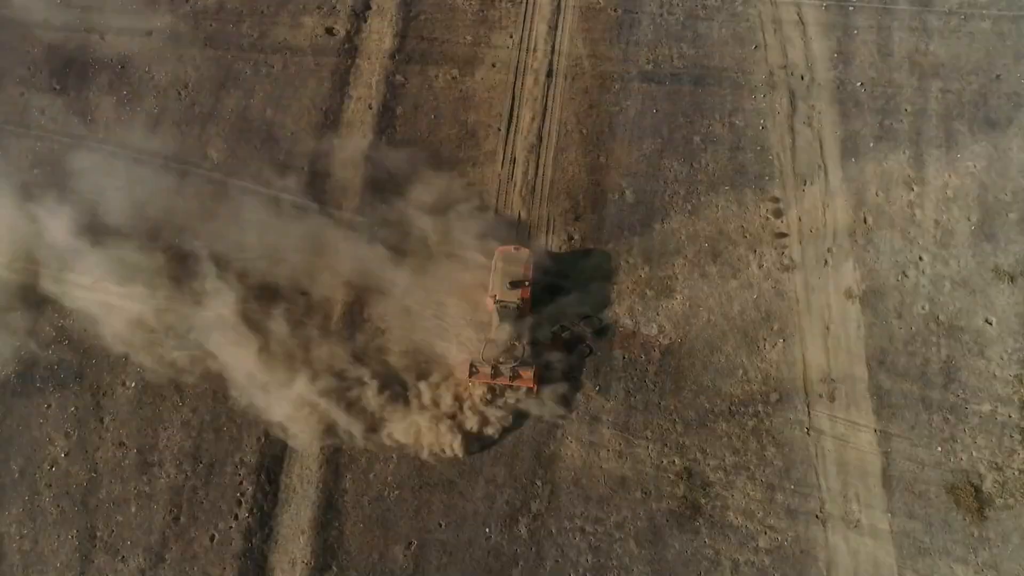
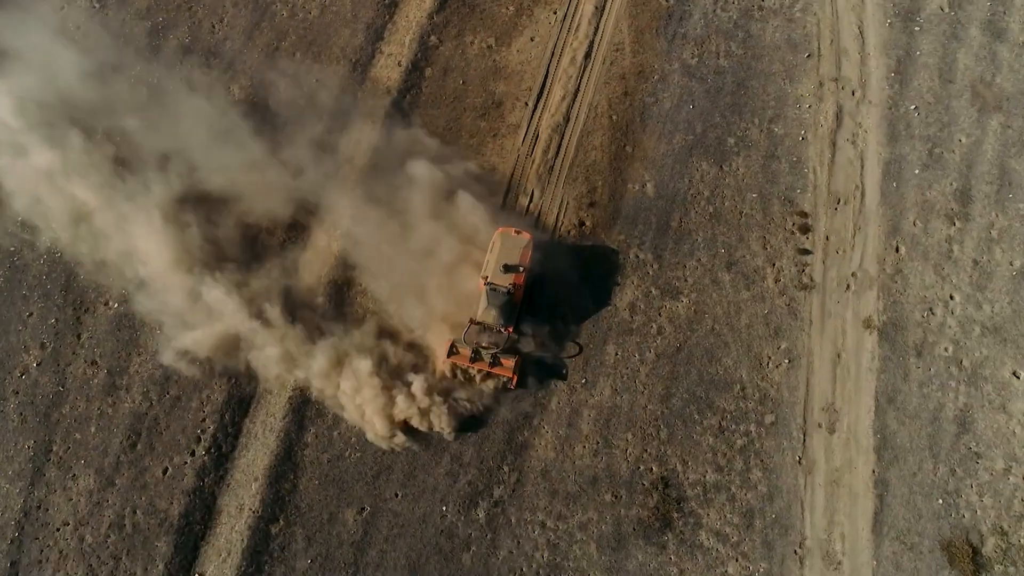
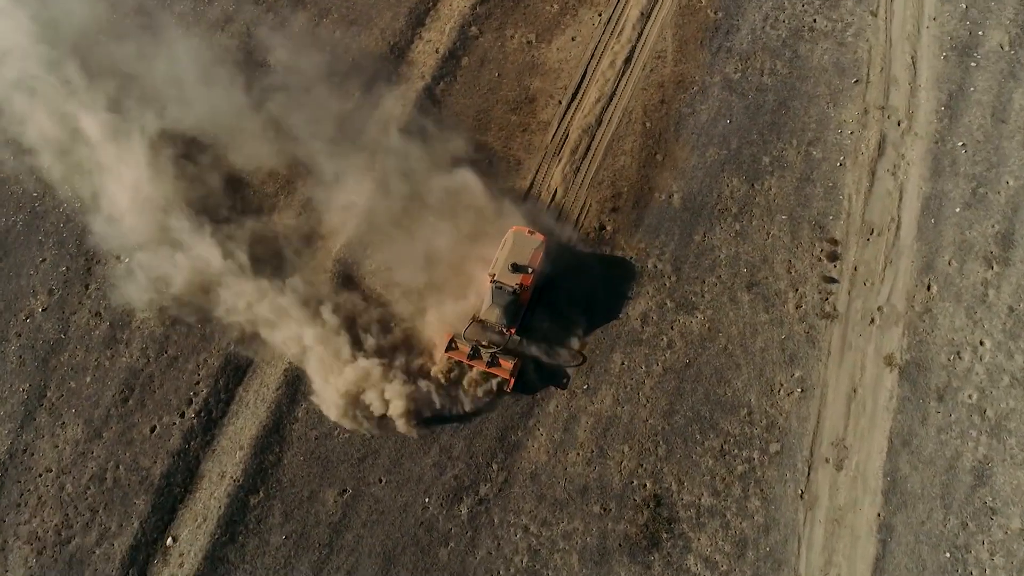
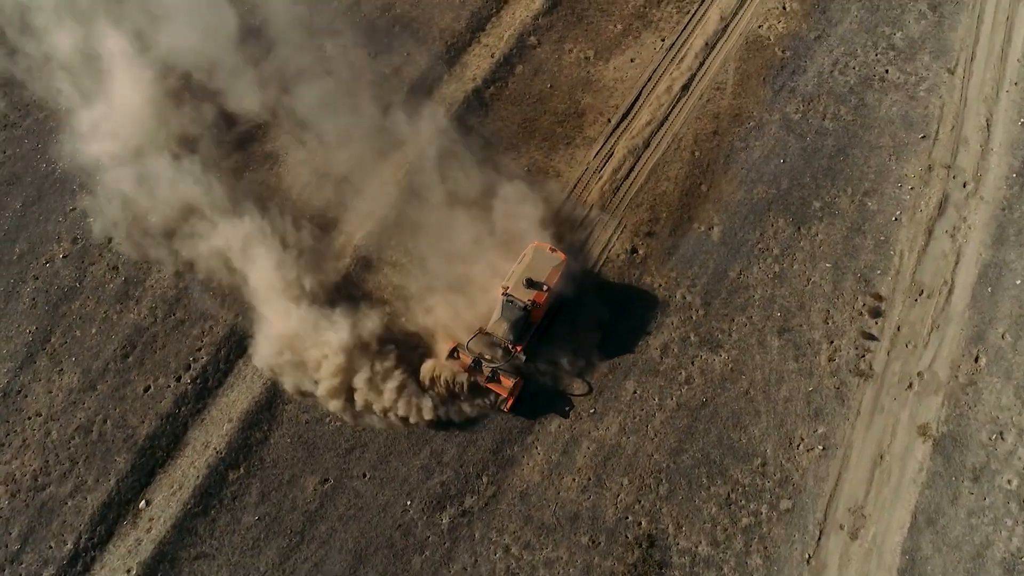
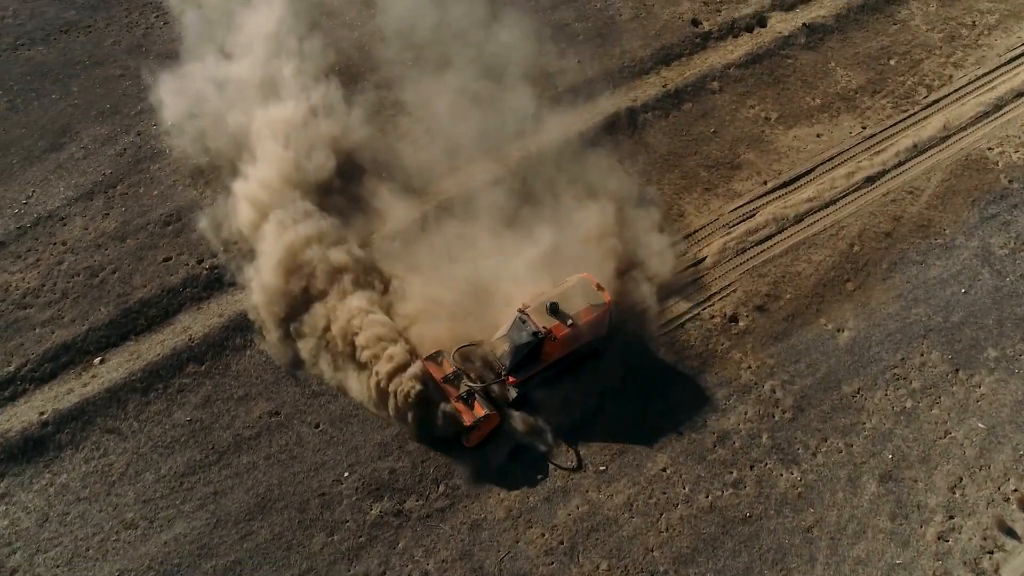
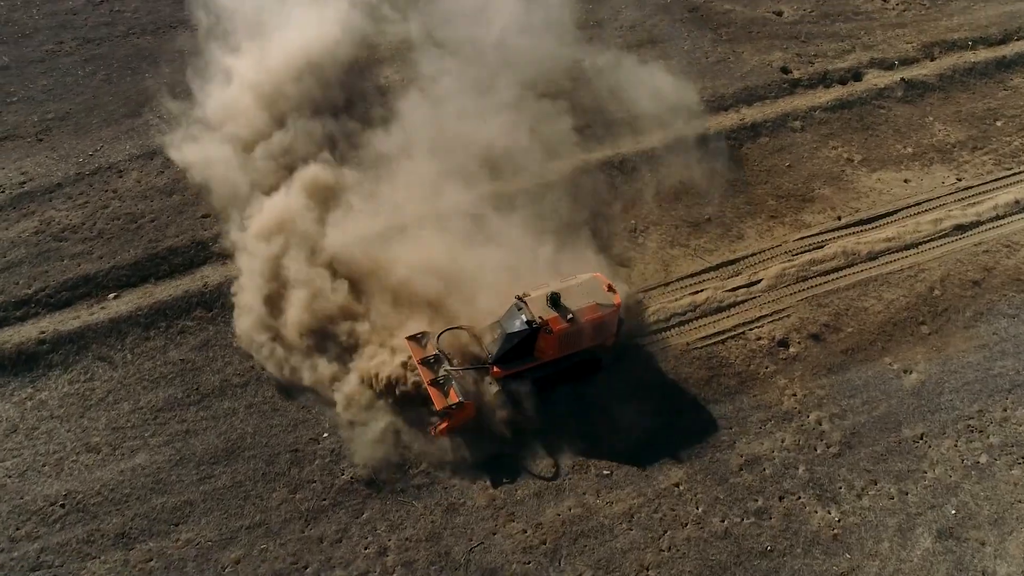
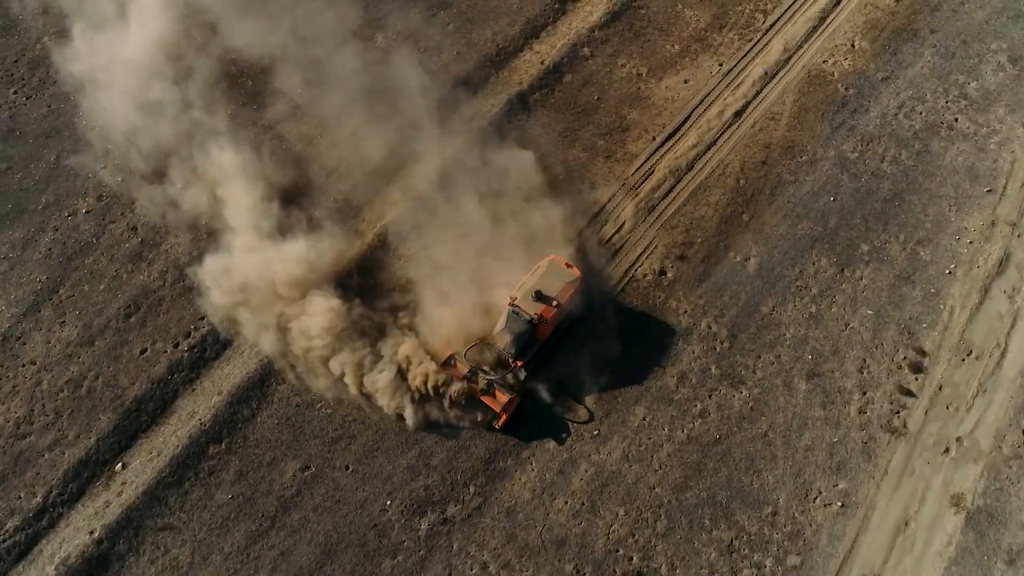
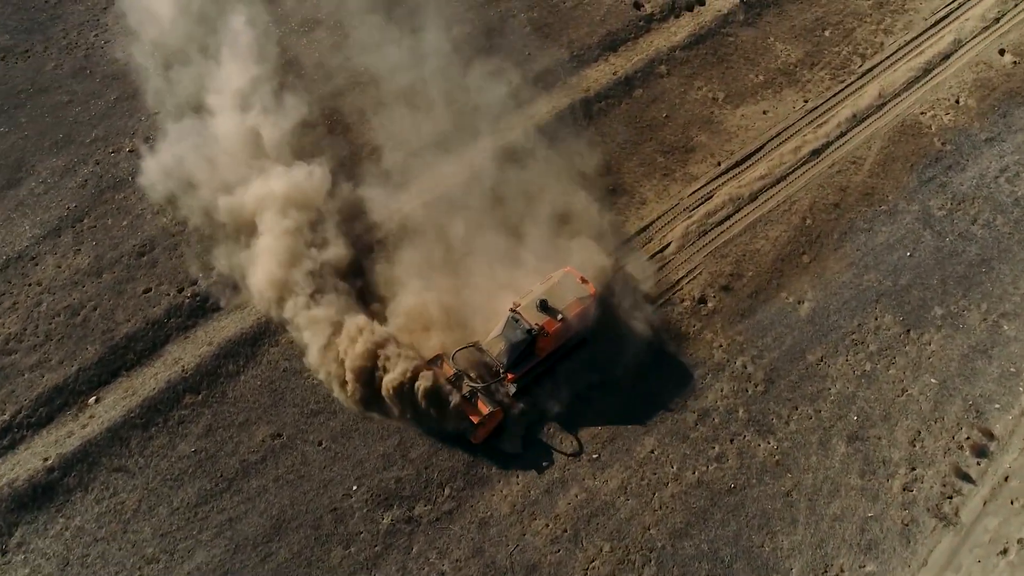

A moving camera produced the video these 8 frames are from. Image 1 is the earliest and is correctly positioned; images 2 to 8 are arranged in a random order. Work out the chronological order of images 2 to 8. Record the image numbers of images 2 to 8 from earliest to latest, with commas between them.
2, 3, 4, 7, 8, 5, 6
